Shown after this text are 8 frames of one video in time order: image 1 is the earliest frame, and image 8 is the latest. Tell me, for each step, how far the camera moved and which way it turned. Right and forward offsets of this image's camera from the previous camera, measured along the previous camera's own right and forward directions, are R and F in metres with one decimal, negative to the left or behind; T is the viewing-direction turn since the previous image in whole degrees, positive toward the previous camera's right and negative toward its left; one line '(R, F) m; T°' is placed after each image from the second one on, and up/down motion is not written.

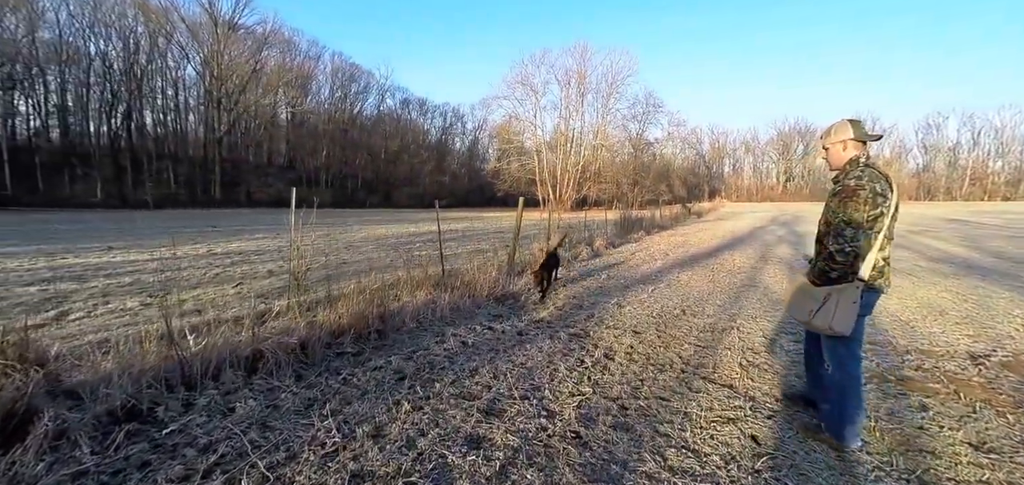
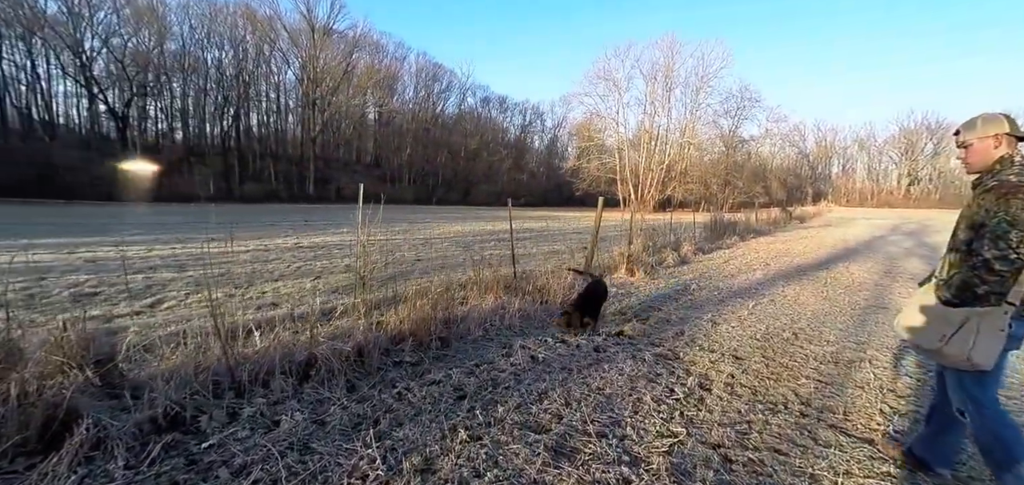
(0.0, +0.5) m; -10°
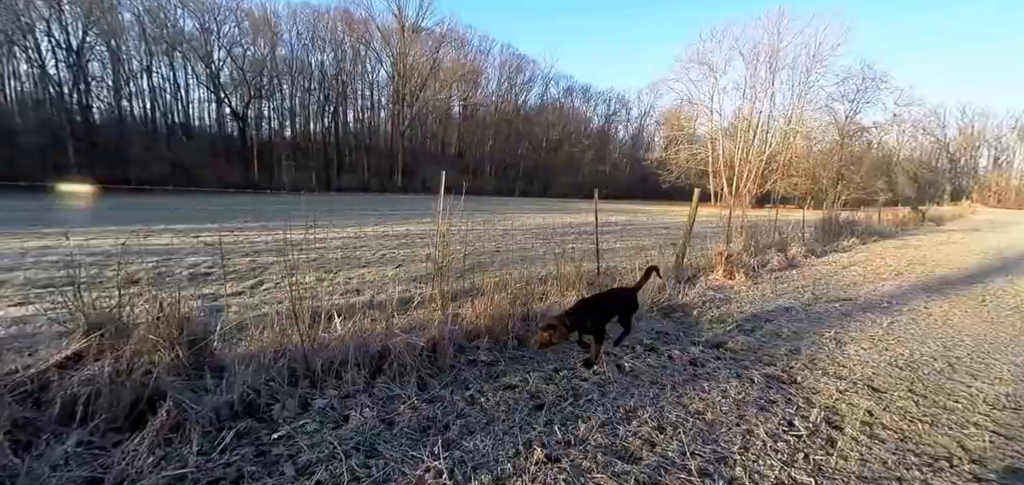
(-0.1, +0.3) m; -11°
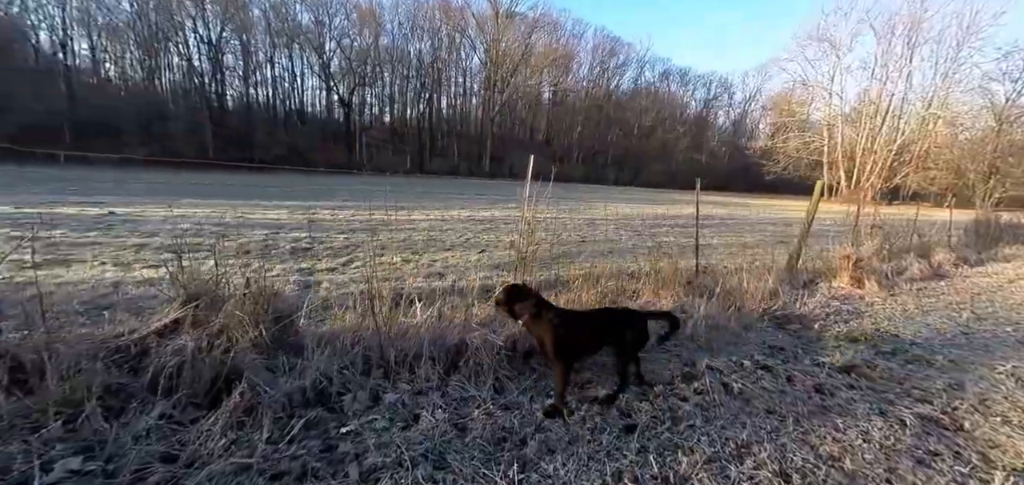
(-0.1, +0.3) m; -11°
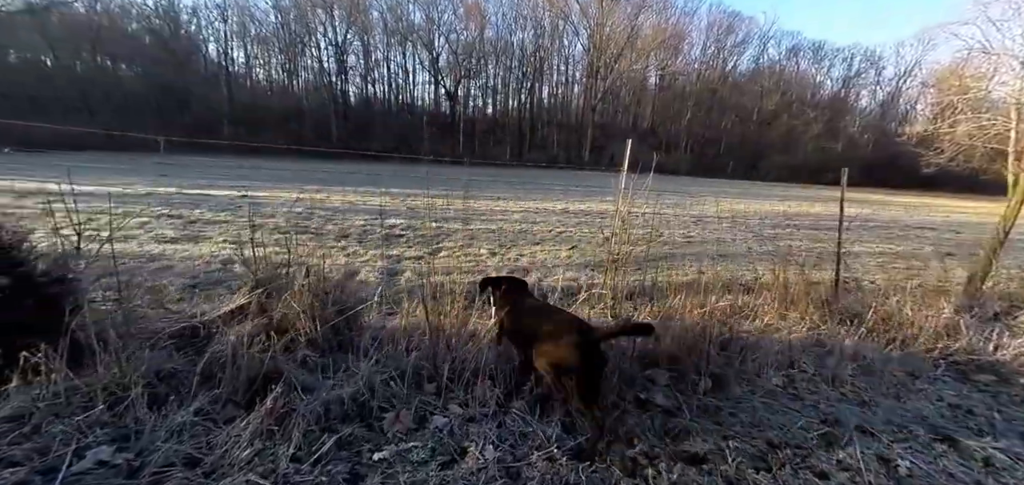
(+0.1, +0.5) m; -13°
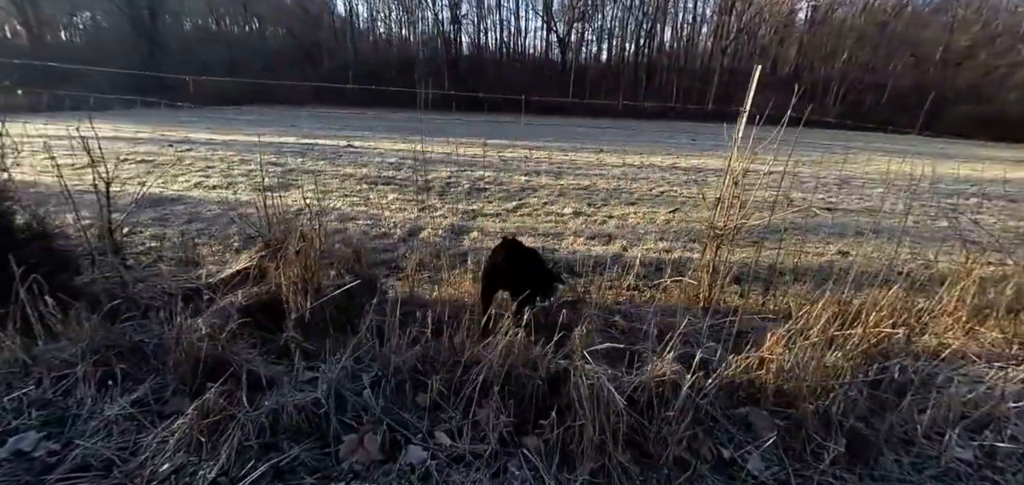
(+0.3, +0.7) m; -14°
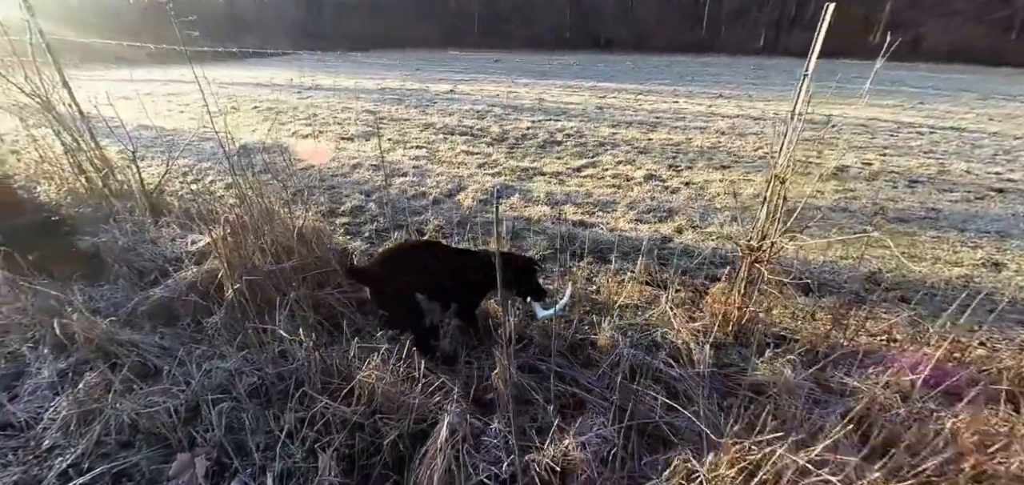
(+0.8, +0.5) m; -15°
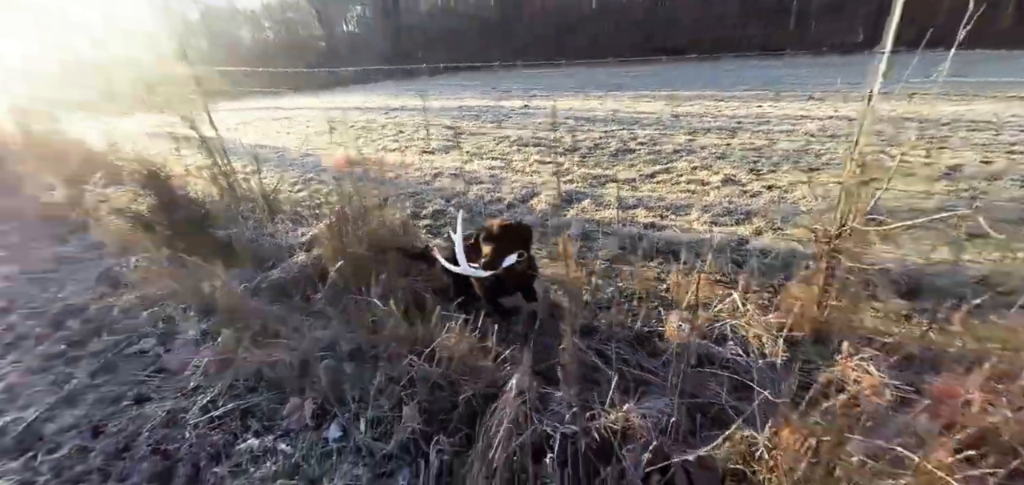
(0.0, -0.1) m; -10°
